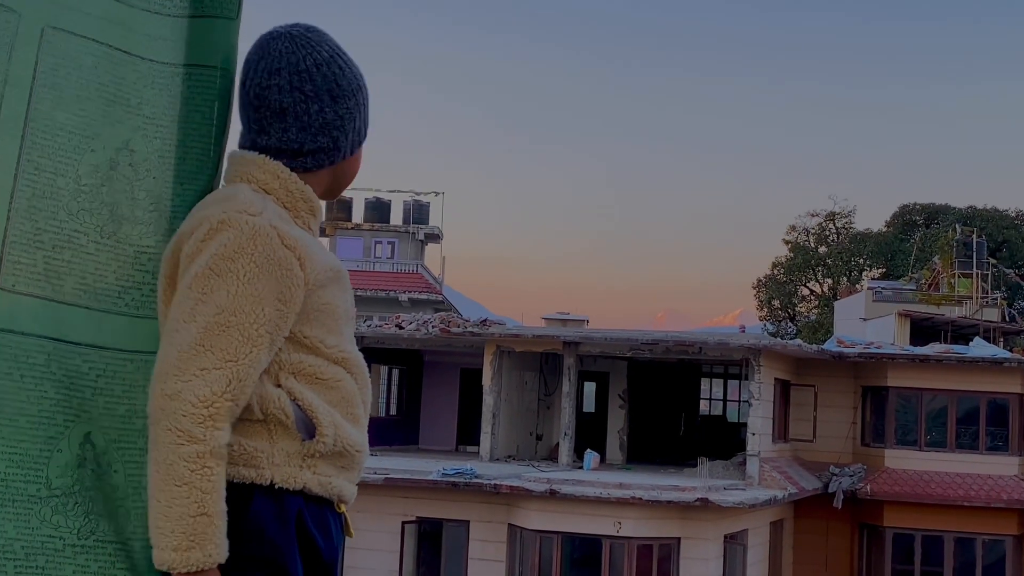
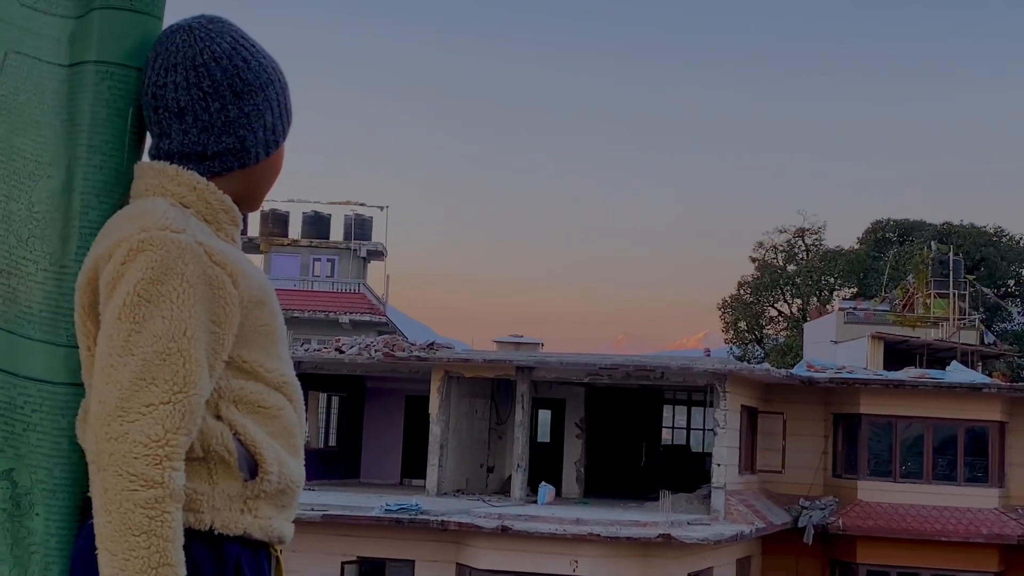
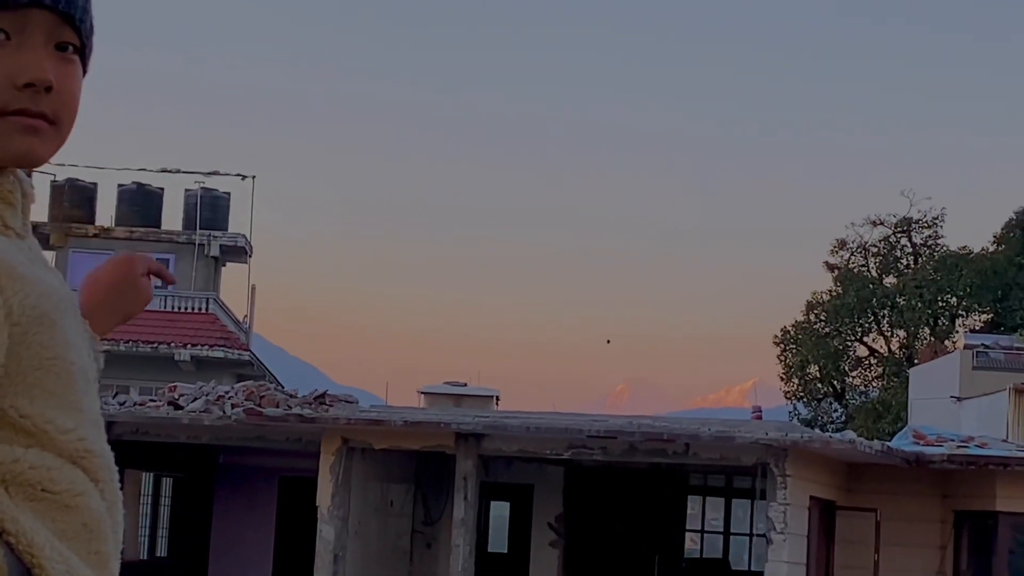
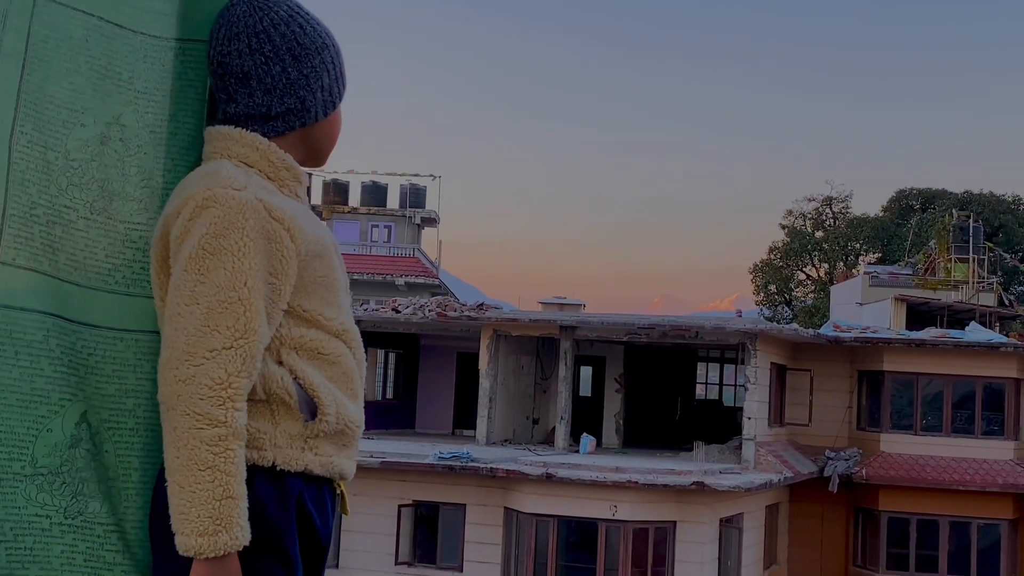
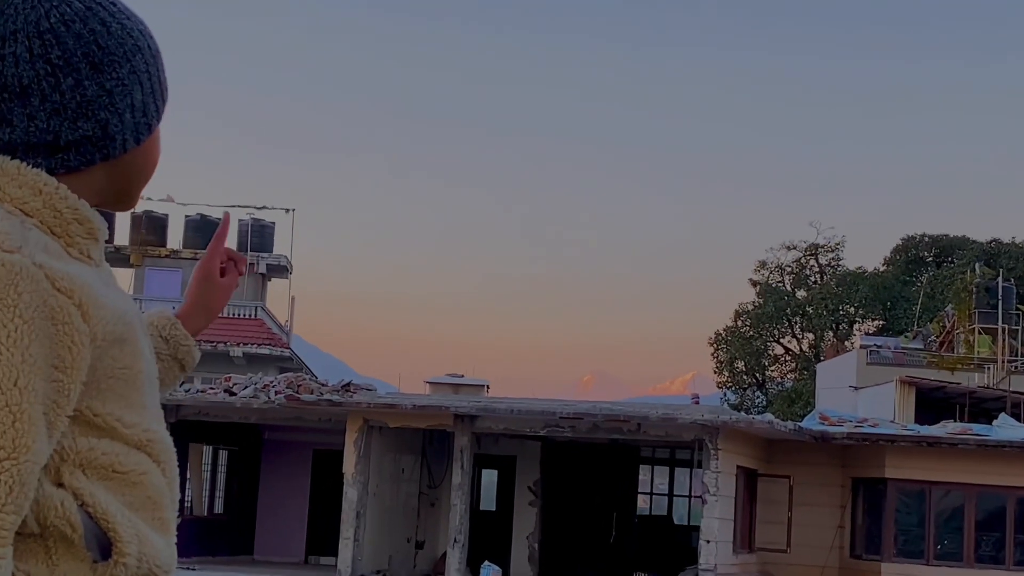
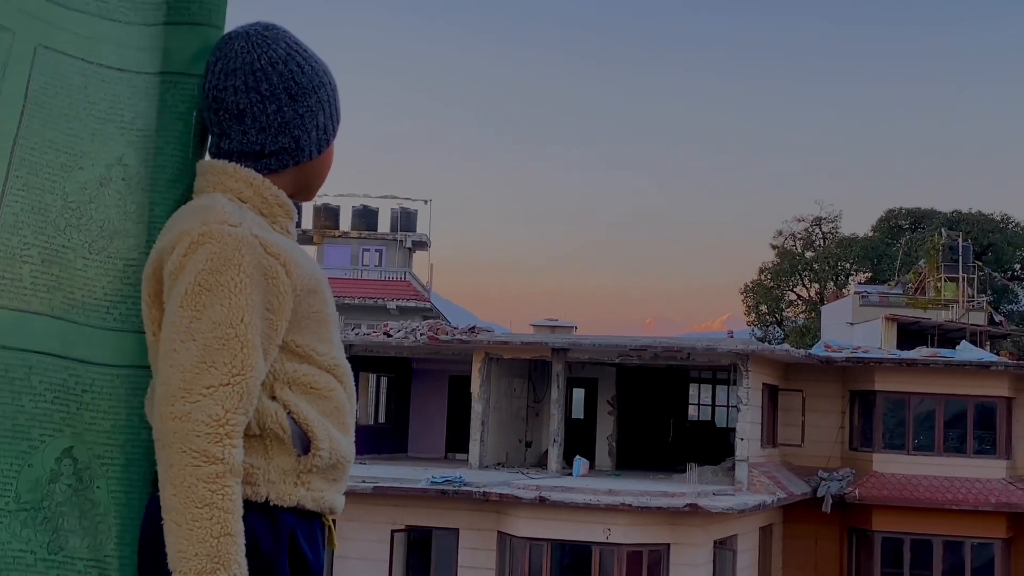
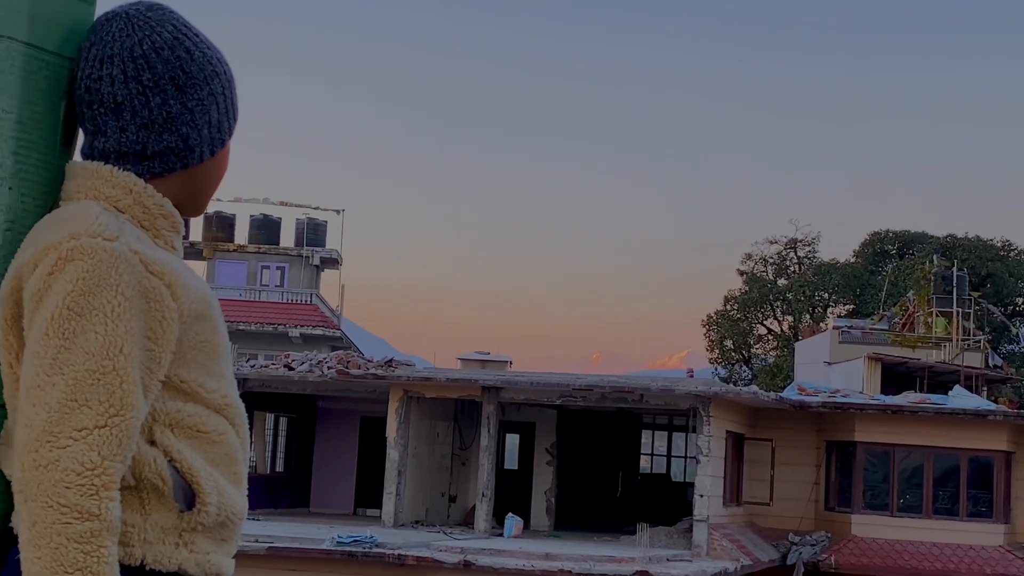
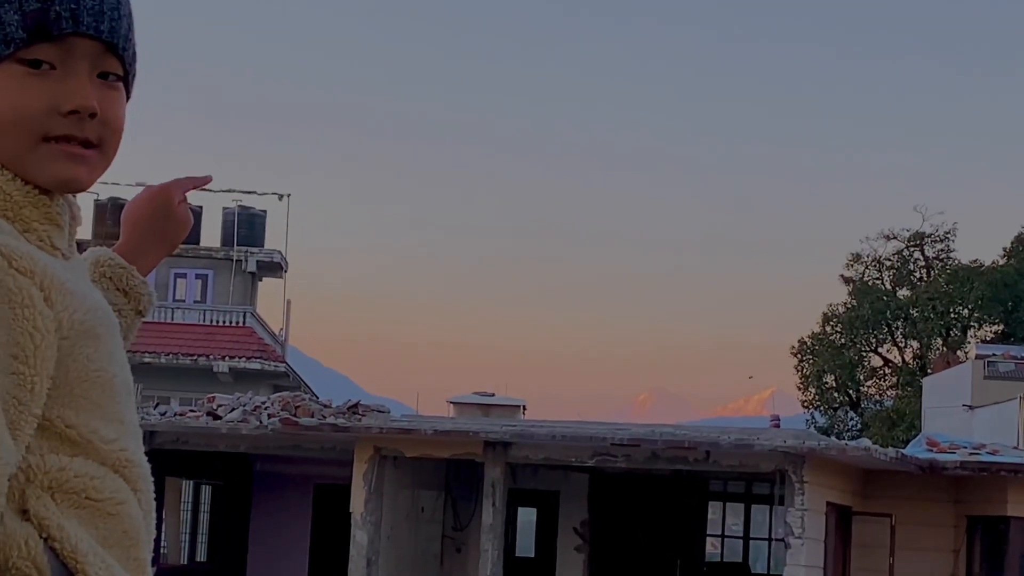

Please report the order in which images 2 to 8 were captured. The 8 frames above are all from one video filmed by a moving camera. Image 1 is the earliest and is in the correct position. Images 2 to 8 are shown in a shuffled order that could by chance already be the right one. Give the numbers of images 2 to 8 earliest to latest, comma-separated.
4, 6, 2, 7, 5, 8, 3
